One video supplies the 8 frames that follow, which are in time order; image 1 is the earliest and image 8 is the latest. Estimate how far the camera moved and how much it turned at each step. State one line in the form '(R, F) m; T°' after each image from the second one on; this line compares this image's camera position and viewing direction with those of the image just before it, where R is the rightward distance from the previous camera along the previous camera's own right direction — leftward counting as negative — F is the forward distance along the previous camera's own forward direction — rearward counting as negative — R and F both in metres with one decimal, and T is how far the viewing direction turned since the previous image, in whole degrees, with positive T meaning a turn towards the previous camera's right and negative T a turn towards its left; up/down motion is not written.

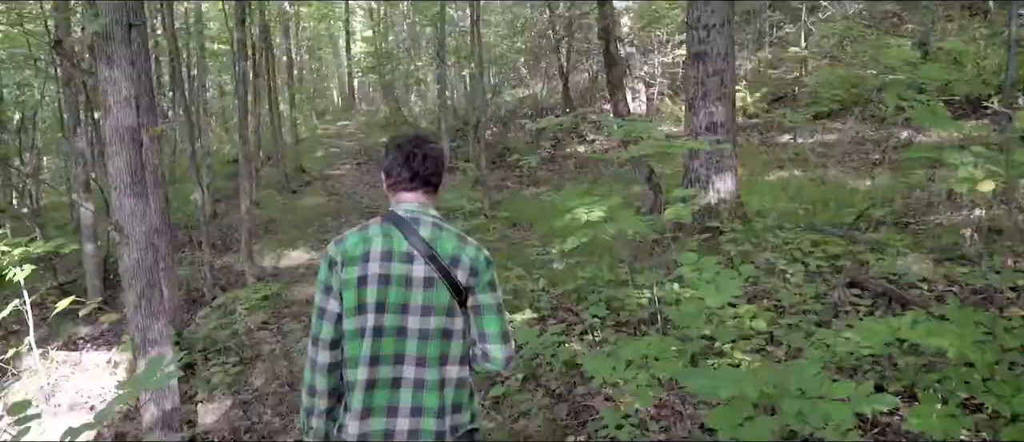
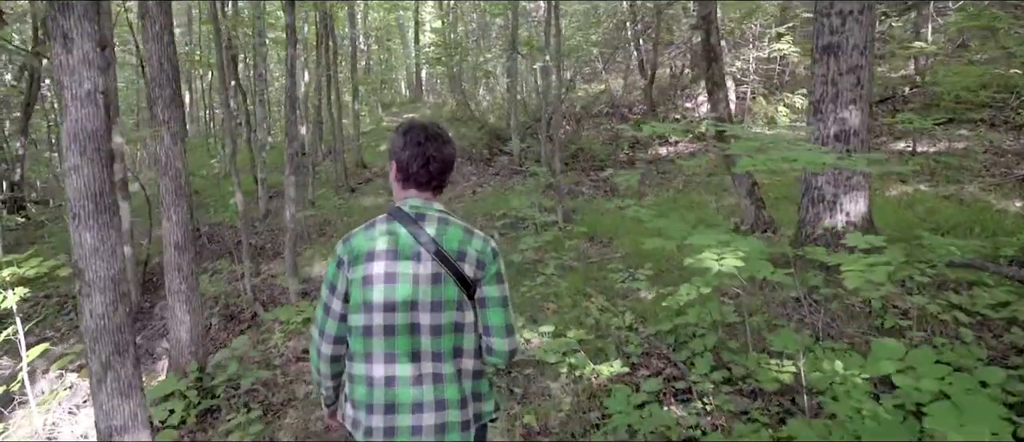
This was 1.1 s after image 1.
(-0.2, +1.2) m; -5°
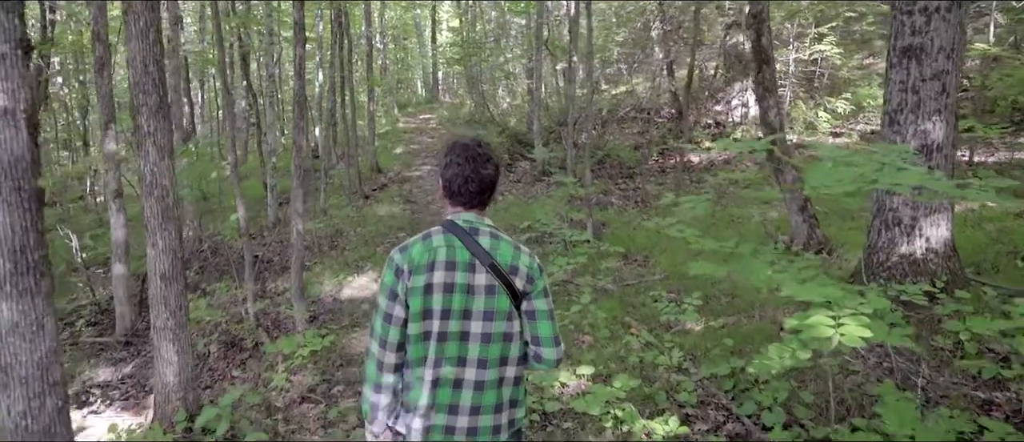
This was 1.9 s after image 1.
(-0.1, +0.7) m; -1°
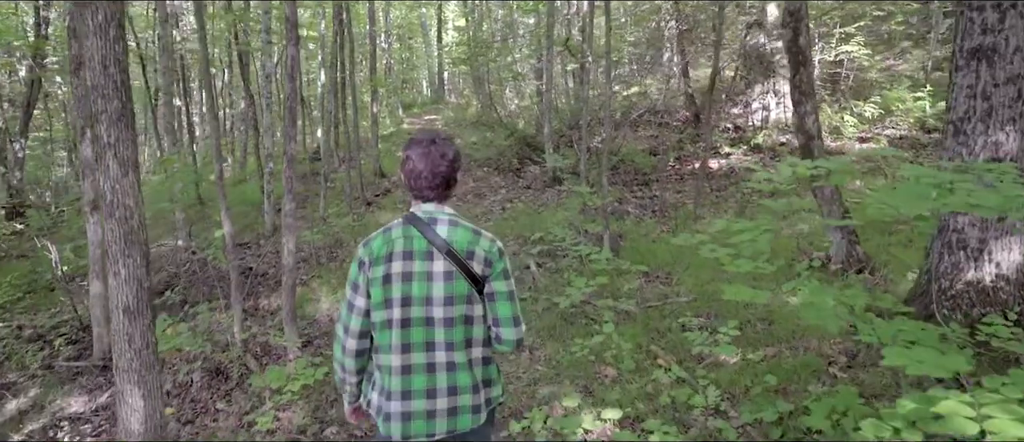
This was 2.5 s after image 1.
(-0.1, +0.6) m; 0°
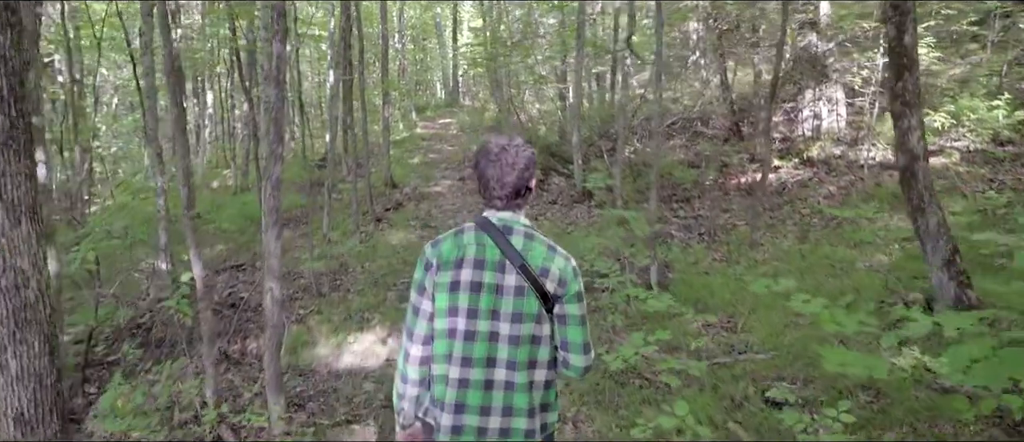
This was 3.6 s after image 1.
(-0.2, +1.2) m; -1°
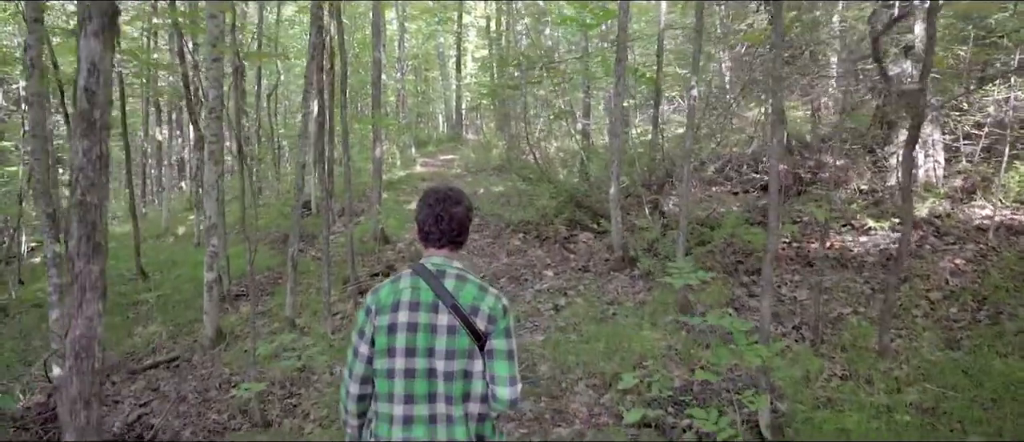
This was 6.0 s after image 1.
(-0.2, +2.4) m; 0°
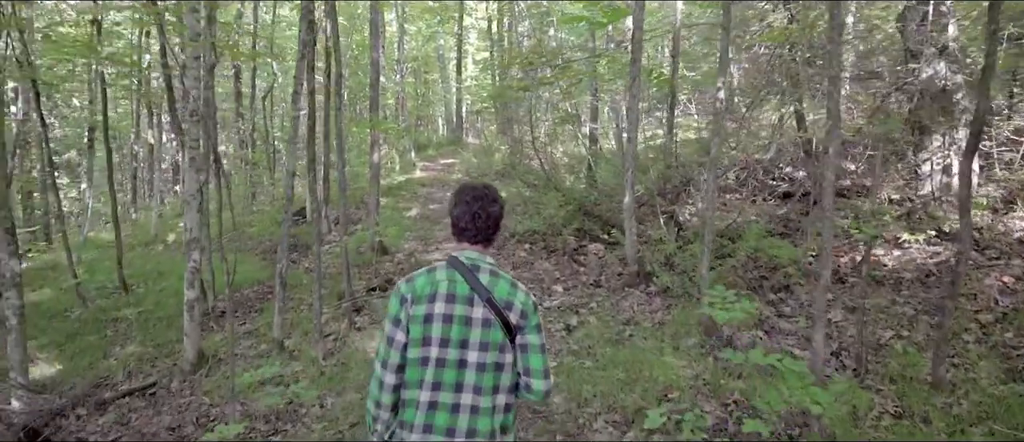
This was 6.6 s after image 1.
(-0.1, +0.6) m; 0°
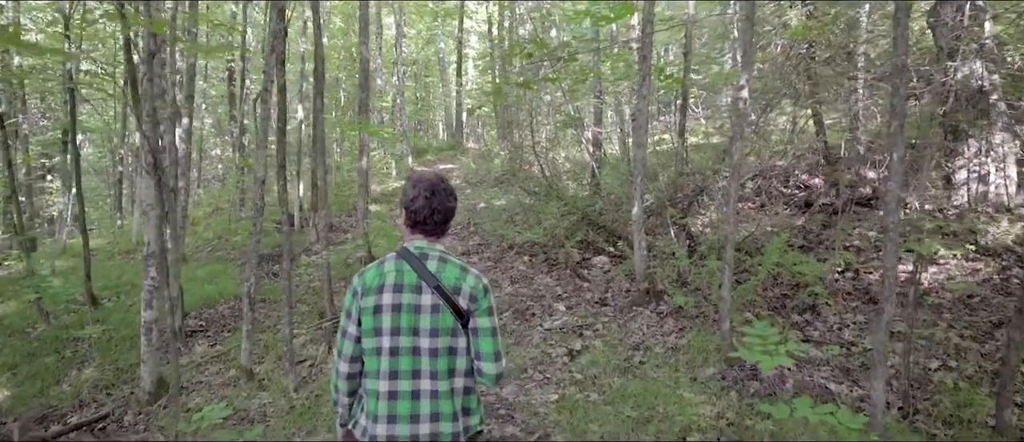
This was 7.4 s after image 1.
(0.0, +0.7) m; 0°
